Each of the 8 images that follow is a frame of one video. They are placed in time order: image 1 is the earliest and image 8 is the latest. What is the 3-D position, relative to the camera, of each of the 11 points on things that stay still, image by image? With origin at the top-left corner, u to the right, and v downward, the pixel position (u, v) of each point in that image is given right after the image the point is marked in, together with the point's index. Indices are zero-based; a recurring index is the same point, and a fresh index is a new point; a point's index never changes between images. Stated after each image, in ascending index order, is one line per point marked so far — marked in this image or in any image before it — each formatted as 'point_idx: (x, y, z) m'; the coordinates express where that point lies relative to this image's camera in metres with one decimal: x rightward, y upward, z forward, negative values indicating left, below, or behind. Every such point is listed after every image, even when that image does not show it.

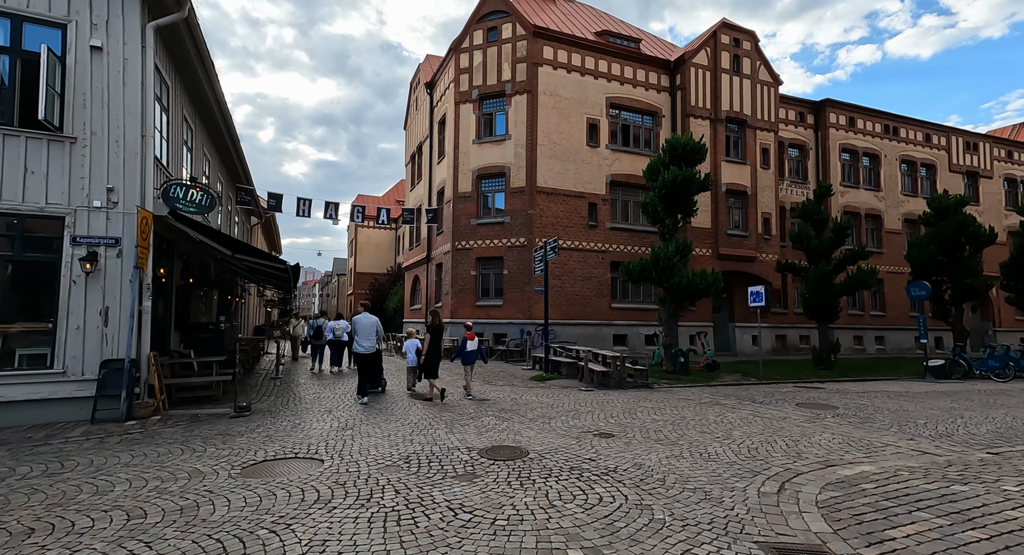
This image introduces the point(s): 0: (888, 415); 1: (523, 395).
0: (+6.6, -2.4, +9.2) m
1: (+0.2, -2.5, +10.9) m
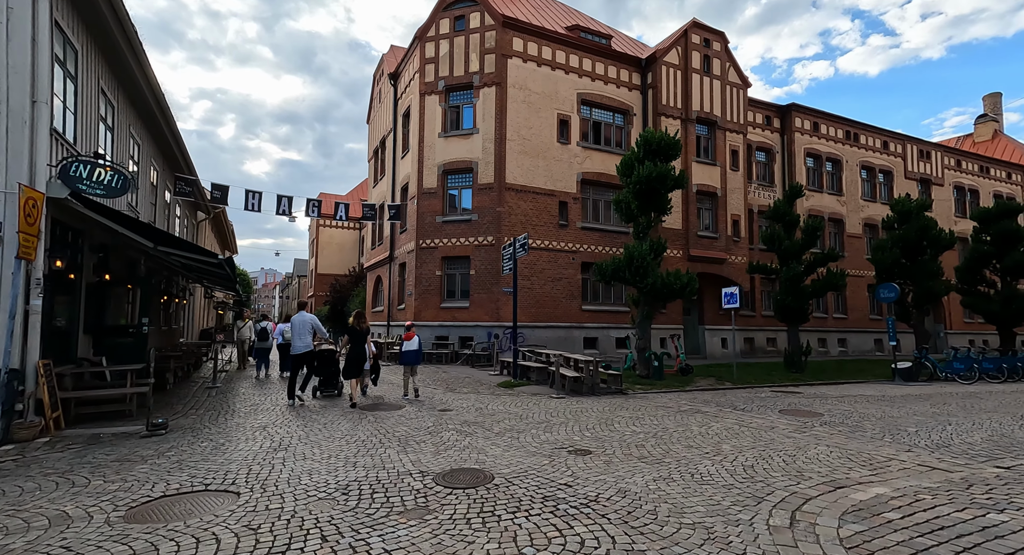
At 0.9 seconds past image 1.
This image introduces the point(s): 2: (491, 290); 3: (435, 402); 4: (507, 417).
0: (+6.0, -2.4, +8.6) m
1: (-0.4, -2.5, +10.0) m
2: (-0.8, -0.5, +20.4) m
3: (-1.6, -2.5, +10.4) m
4: (-0.1, -2.3, +8.5) m
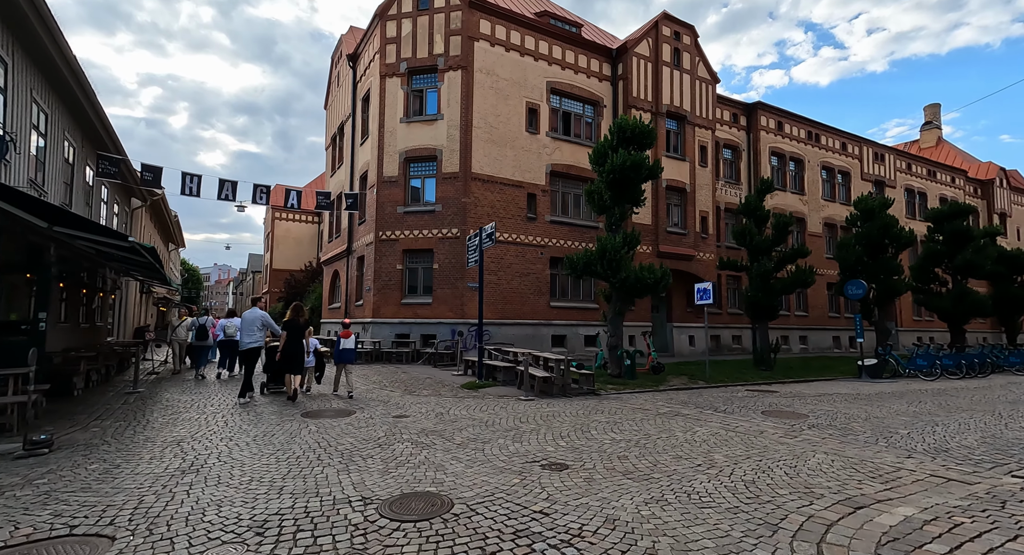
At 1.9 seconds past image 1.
0: (+5.4, -2.3, +8.1) m
1: (-1.0, -2.3, +9.1) m
2: (-2.1, -0.3, +19.4) m
3: (-2.2, -2.4, +9.4) m
4: (-0.6, -2.2, +7.6) m
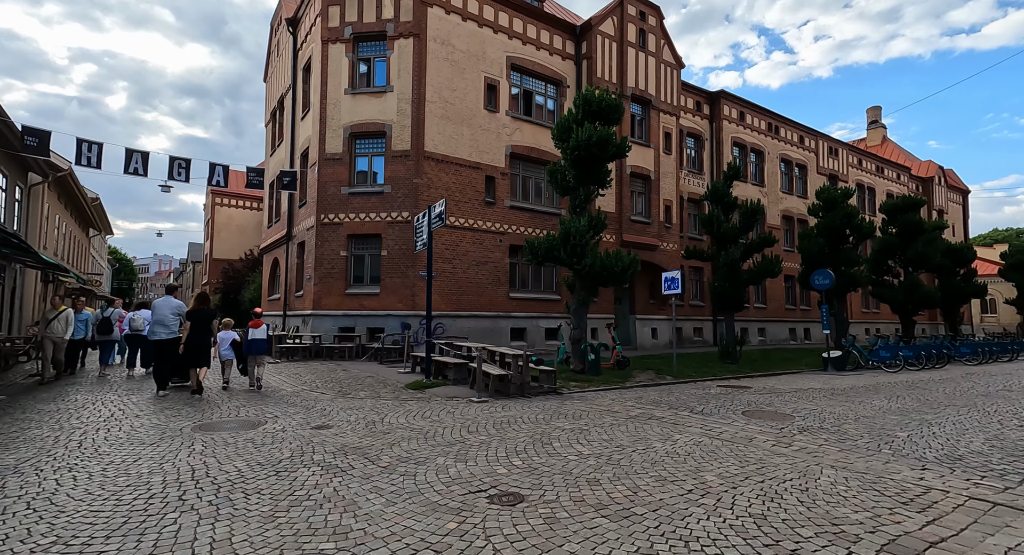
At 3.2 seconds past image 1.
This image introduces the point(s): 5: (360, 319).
0: (+4.7, -2.0, +7.2) m
1: (-1.8, -2.0, +7.7) m
2: (-3.6, +0.1, +17.9) m
3: (-3.0, -2.1, +7.9) m
4: (-1.3, -1.9, +6.3) m
5: (-5.1, -1.4, +17.8) m
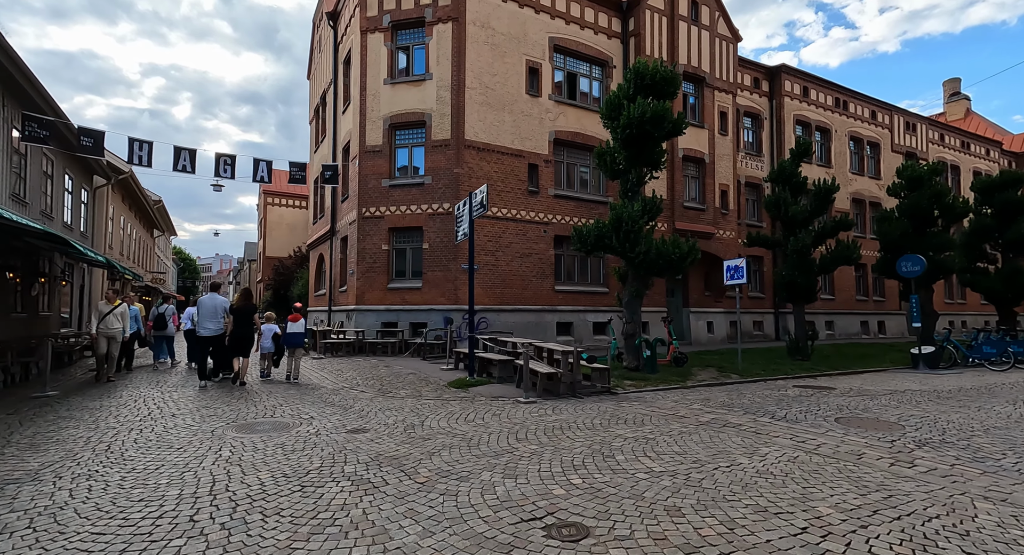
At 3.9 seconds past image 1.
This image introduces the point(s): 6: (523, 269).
0: (+5.4, -1.8, +6.0) m
1: (-1.1, -1.9, +7.1) m
2: (-2.1, +0.3, +17.3) m
3: (-2.3, -2.0, +7.4) m
4: (-0.7, -1.8, +5.6) m
5: (-3.6, -1.2, +17.4) m
6: (+0.4, +0.3, +17.9) m
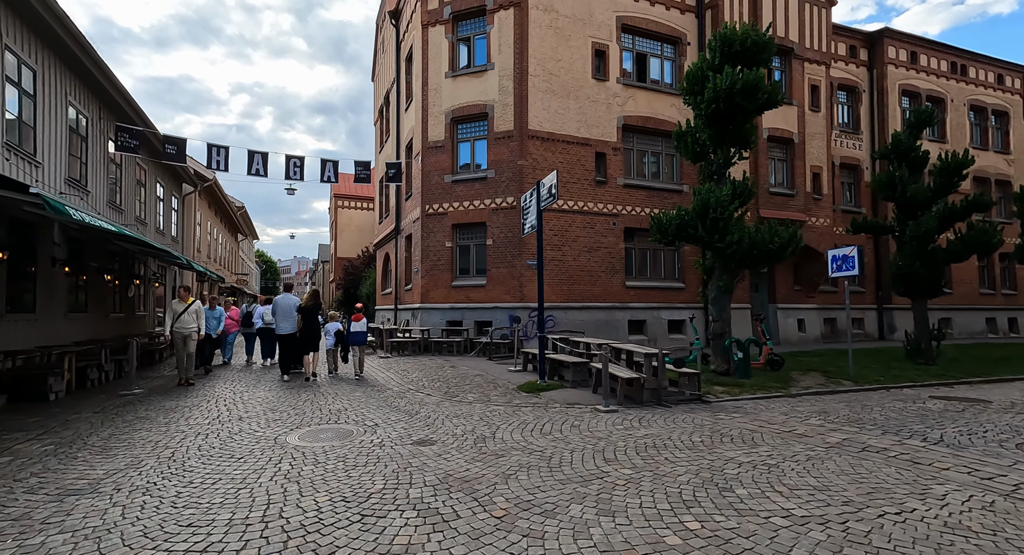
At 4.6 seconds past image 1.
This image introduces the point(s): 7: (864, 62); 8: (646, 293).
0: (+6.2, -1.7, +4.6) m
1: (-0.1, -1.9, +6.3) m
2: (0.0, +0.4, +16.6) m
3: (-1.2, -1.9, +6.8) m
4: (+0.1, -1.7, +4.8) m
5: (-1.4, -1.1, +16.9) m
6: (+2.6, +0.4, +17.0) m
7: (+13.4, +8.2, +20.2) m
8: (+4.5, -0.5, +17.5) m
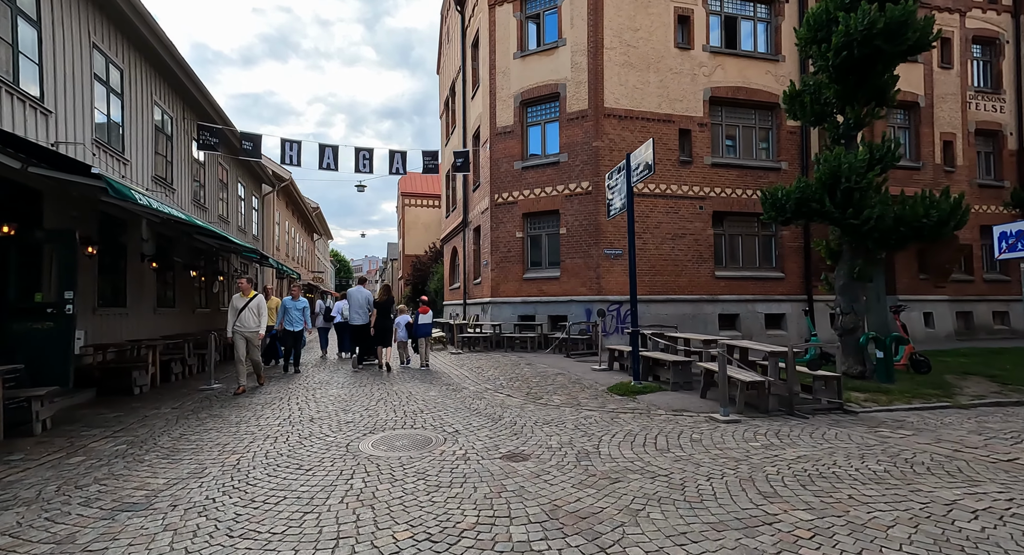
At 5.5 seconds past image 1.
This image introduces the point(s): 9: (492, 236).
0: (+7.0, -1.5, +2.7) m
1: (+0.9, -1.7, +5.2) m
2: (+2.3, +0.7, +15.4) m
3: (-0.1, -1.8, +5.9) m
4: (+1.0, -1.6, +3.7) m
5: (+0.9, -0.8, +15.9) m
6: (+4.9, +0.7, +15.5) m
7: (+15.9, +8.6, +17.3) m
8: (+6.8, -0.2, +15.8) m
9: (-0.6, +1.4, +16.8) m
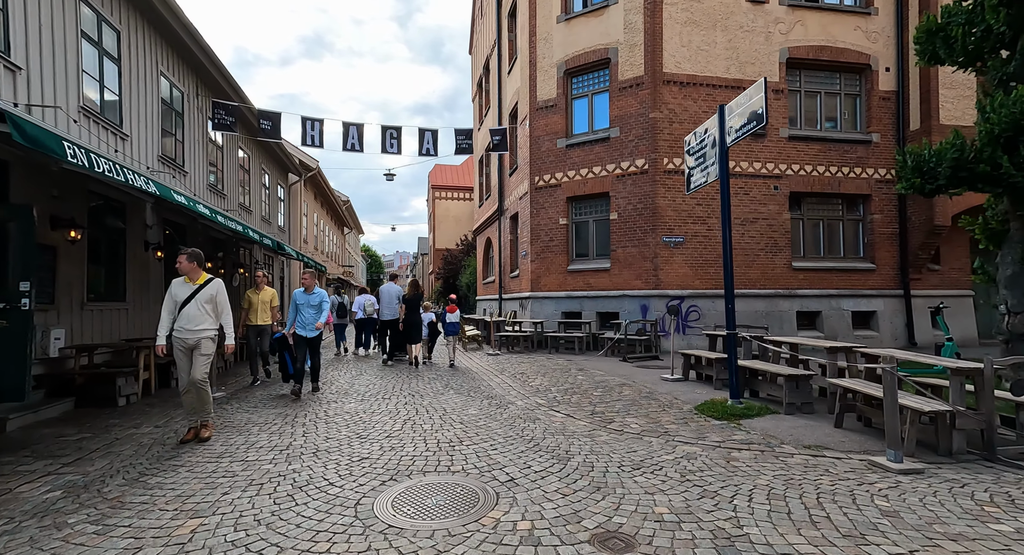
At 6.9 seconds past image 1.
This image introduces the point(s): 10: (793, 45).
0: (+7.5, -1.4, +0.5) m
1: (+1.5, -1.6, +3.3) m
2: (+3.5, +0.9, +13.4) m
3: (+0.5, -1.6, +4.0) m
4: (+1.5, -1.5, +1.8) m
5: (+2.1, -0.6, +14.0) m
6: (+6.0, +1.0, +13.3) m
7: (+17.1, +8.9, +14.5) m
8: (+8.0, +0.1, +13.5) m
9: (+0.6, +1.6, +15.0) m
10: (+7.4, +6.1, +13.7) m
